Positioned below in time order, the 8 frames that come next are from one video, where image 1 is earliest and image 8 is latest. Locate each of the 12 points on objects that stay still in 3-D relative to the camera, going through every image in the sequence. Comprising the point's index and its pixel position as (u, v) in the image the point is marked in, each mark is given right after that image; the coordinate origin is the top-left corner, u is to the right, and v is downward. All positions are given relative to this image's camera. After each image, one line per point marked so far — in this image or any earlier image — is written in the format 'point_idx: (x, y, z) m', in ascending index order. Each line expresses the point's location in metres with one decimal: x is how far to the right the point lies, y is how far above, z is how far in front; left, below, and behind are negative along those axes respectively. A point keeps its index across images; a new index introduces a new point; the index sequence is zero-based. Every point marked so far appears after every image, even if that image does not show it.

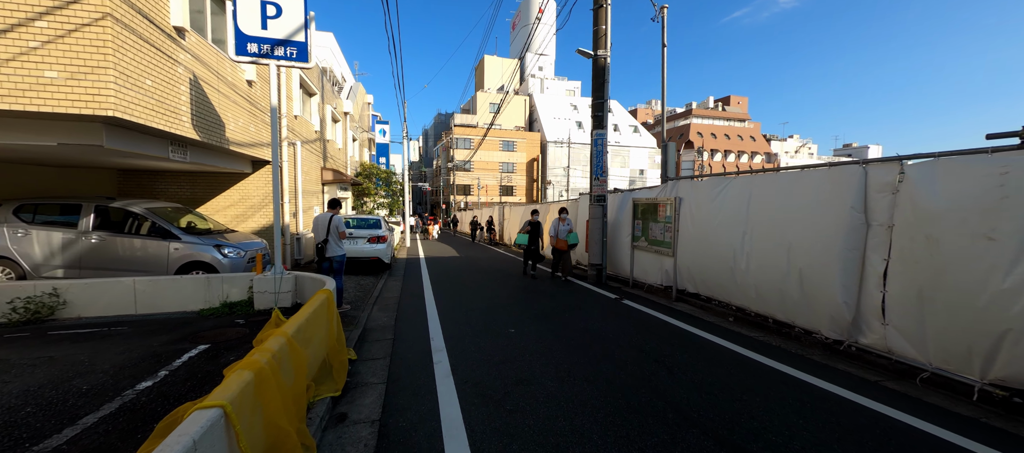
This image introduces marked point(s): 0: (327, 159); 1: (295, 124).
0: (-7.5, +2.7, +14.6) m
1: (-6.4, +3.0, +10.6) m
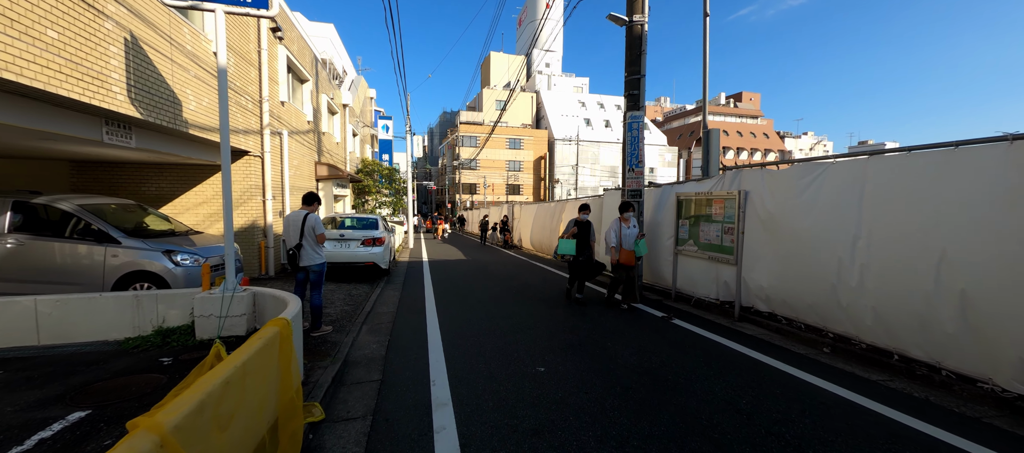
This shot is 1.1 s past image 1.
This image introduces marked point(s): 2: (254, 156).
0: (-7.0, +2.7, +13.4) m
1: (-6.0, +3.0, +9.4) m
2: (-5.6, +1.6, +7.9) m
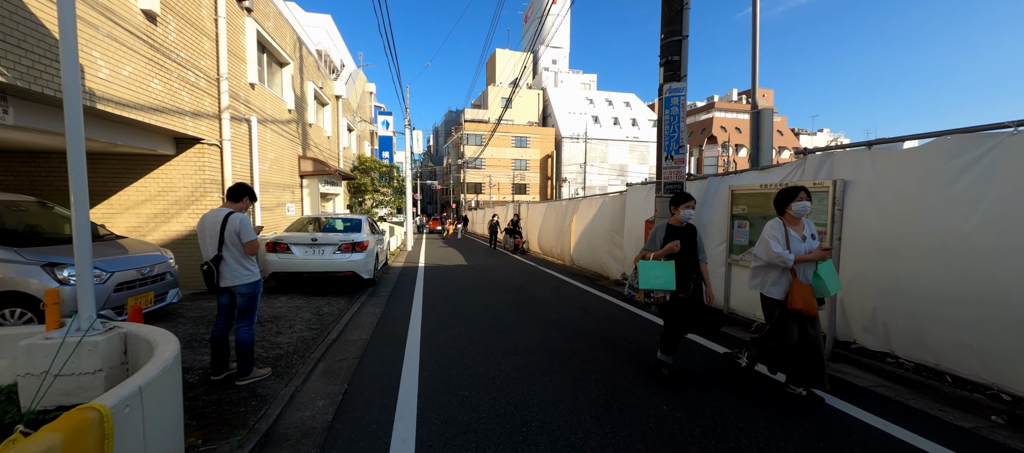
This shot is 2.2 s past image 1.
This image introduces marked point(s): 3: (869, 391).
0: (-6.8, +2.7, +12.1) m
1: (-5.9, +2.9, +8.1) m
2: (-5.5, +1.5, +6.6) m
3: (+3.2, -1.5, +3.1) m
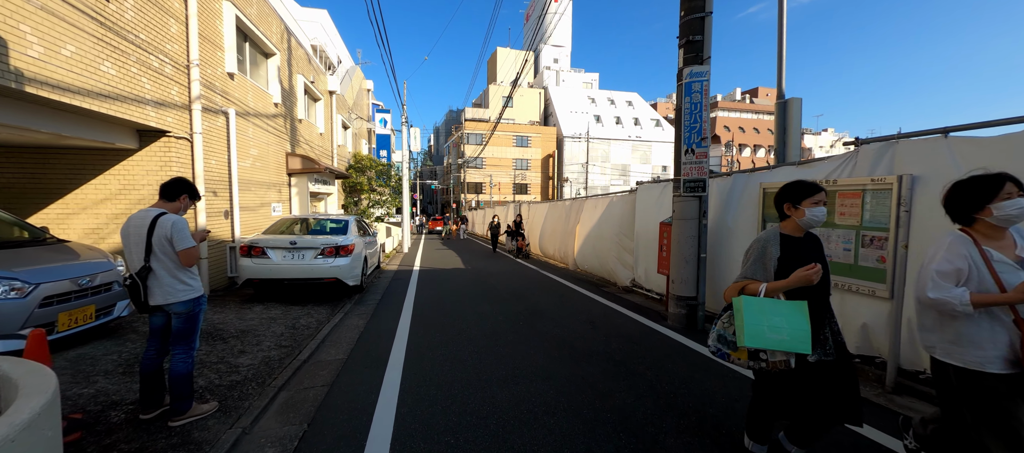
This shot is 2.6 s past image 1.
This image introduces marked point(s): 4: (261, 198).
0: (-6.8, +2.7, +11.4) m
1: (-5.9, +2.9, +7.5) m
2: (-5.5, +1.5, +6.0) m
3: (+3.1, -1.5, +2.5) m
4: (-6.2, +0.7, +8.9) m
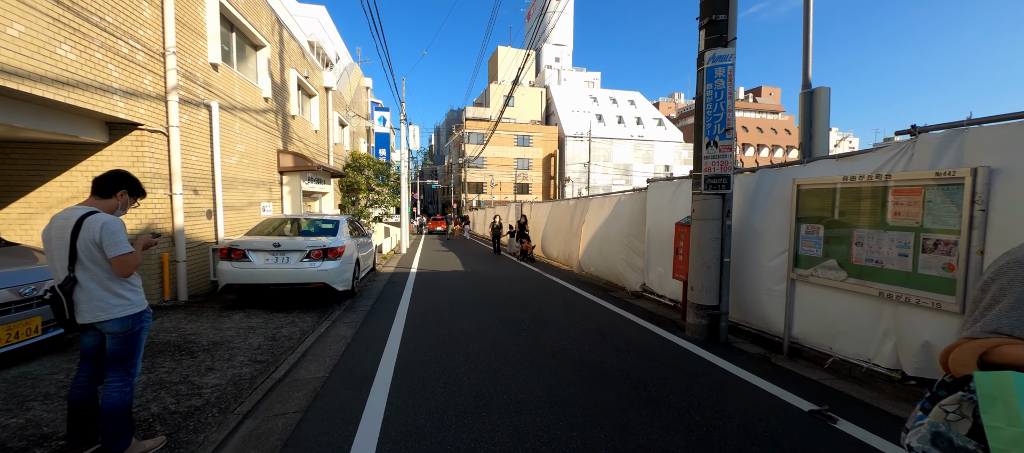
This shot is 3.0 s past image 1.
0: (-6.8, +2.6, +11.0) m
1: (-5.9, +2.9, +7.0) m
2: (-5.5, +1.5, +5.5) m
3: (+3.2, -1.5, +2.0) m
4: (-6.2, +0.7, +8.5) m
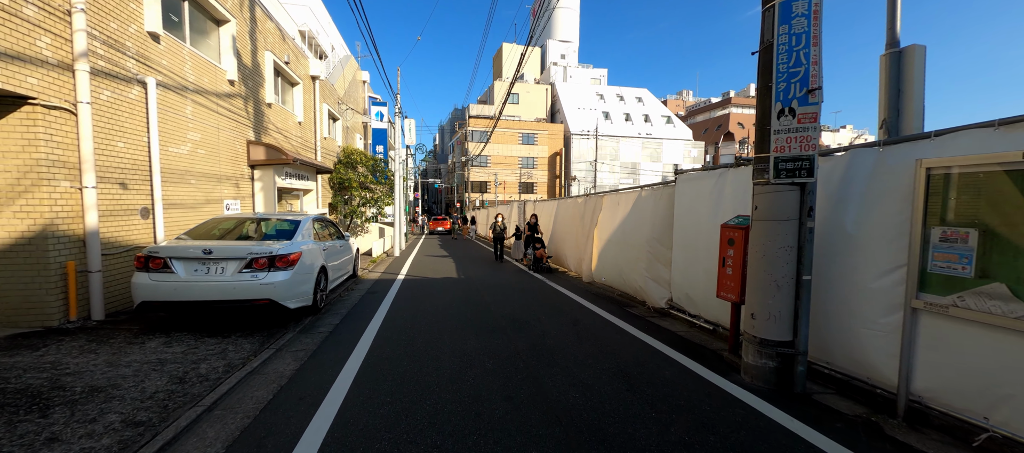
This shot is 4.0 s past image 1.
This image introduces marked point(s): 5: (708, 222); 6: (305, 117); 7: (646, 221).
0: (-6.8, +2.6, +9.8) m
1: (-5.9, +2.9, +5.9) m
2: (-5.6, +1.5, +4.3) m
3: (+3.0, -1.6, +0.7) m
4: (-6.2, +0.7, +7.3) m
5: (+2.5, +0.1, +4.6) m
6: (-7.5, +4.0, +12.9) m
7: (+2.2, +0.1, +6.0) m
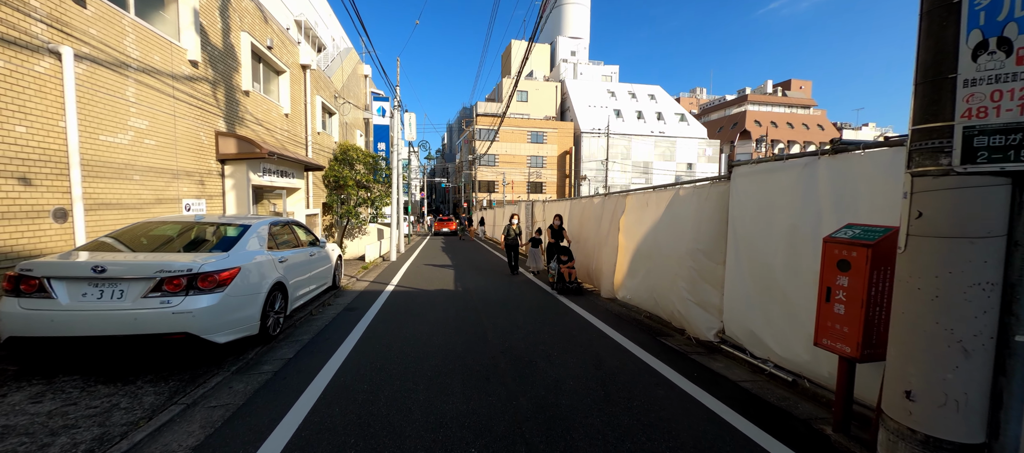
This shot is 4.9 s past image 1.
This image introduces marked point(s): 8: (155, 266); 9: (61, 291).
0: (-6.6, +2.6, +8.7) m
1: (-5.9, +2.8, +4.8) m
2: (-5.6, +1.4, +3.2) m
3: (+2.9, -1.7, -0.6) m
4: (-6.2, +0.6, +6.2) m
5: (+2.5, 0.0, +3.2) m
6: (-7.2, +3.9, +11.8) m
7: (+2.2, 0.0, +4.7) m
8: (-3.4, -0.4, +3.5) m
9: (-4.1, -0.6, +3.3) m
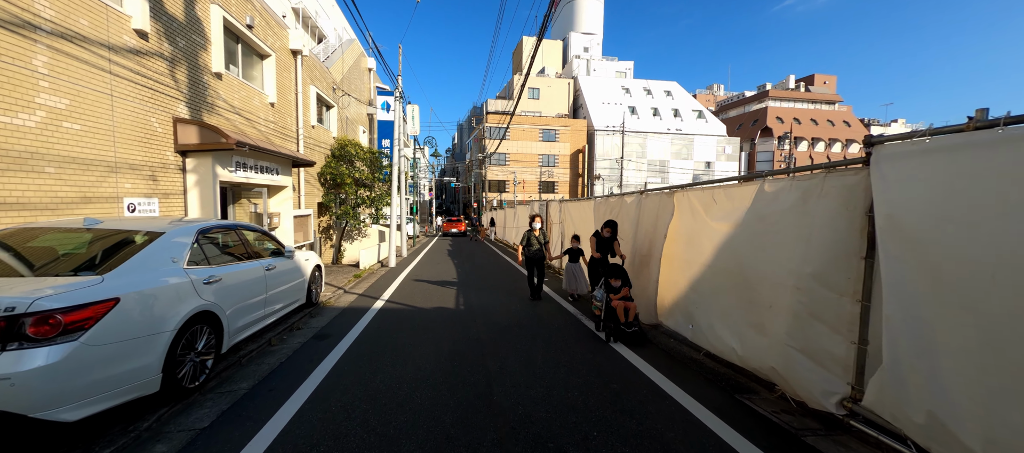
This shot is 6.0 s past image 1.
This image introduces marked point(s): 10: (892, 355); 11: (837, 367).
0: (-6.4, +2.5, +7.5) m
1: (-5.7, +2.7, +3.5) m
2: (-5.5, +1.3, +2.0) m
3: (+2.9, -1.8, -2.1) m
4: (-6.0, +0.5, +5.0) m
5: (+2.6, -0.1, +1.8) m
6: (-6.9, +3.8, +10.6) m
7: (+2.4, -0.1, +3.2) m
8: (-3.3, -0.4, +2.2) m
9: (-4.0, -0.7, +2.0) m
10: (+2.5, -0.8, +2.3) m
11: (+2.5, -1.1, +2.8) m
